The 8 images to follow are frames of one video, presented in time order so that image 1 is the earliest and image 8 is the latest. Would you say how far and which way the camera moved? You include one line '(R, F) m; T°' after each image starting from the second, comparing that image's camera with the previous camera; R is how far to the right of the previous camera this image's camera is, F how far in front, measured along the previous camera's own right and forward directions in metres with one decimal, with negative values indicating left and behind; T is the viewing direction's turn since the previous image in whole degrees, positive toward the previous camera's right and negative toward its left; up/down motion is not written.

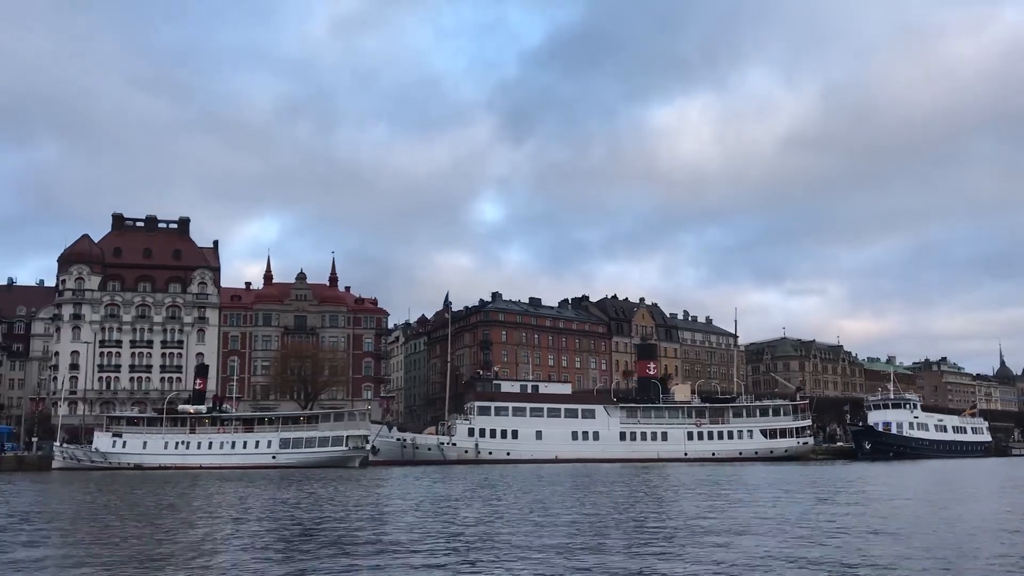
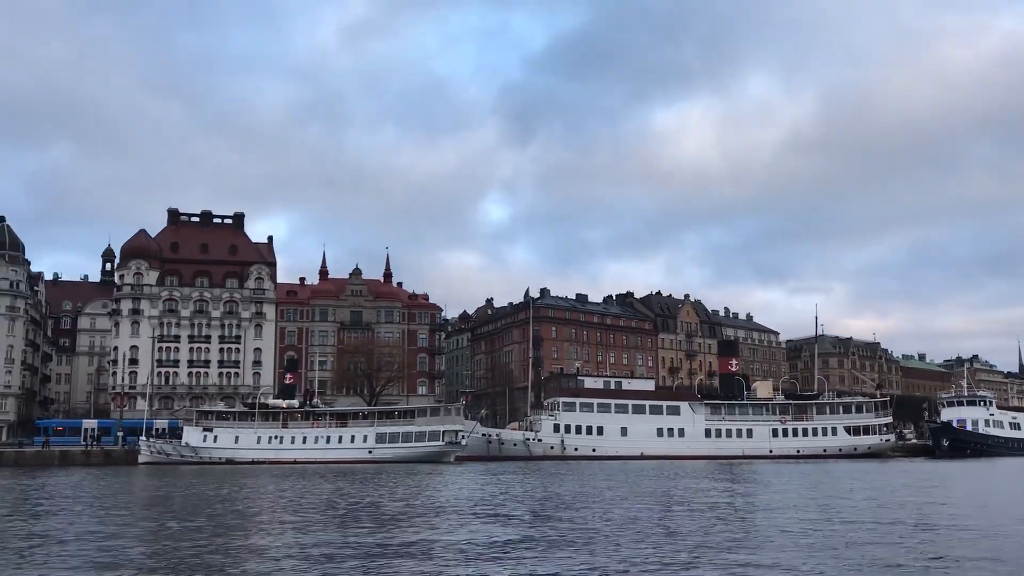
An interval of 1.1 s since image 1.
(-6.5, +0.4) m; -1°
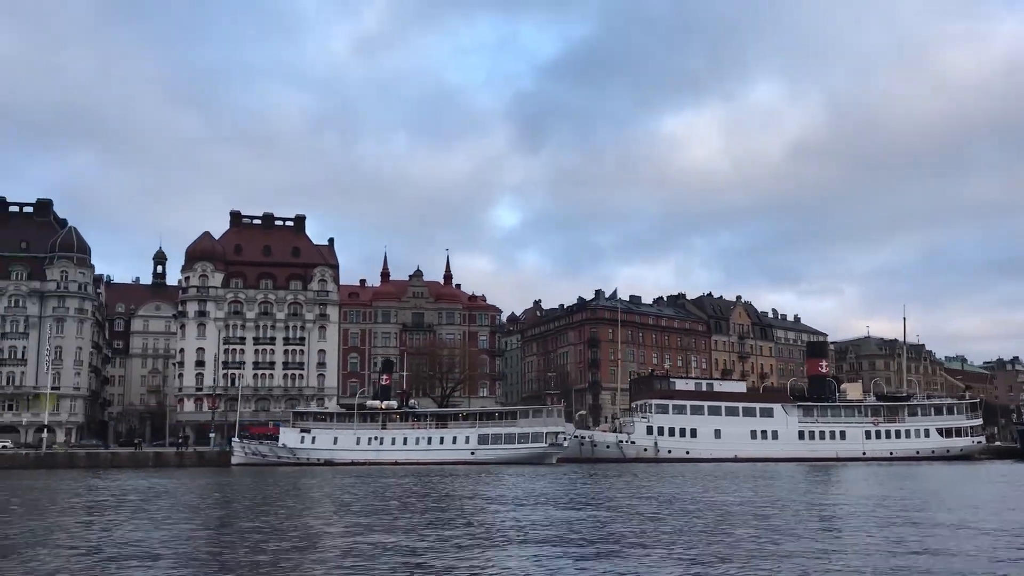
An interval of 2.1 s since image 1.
(-6.5, +0.3) m; -1°
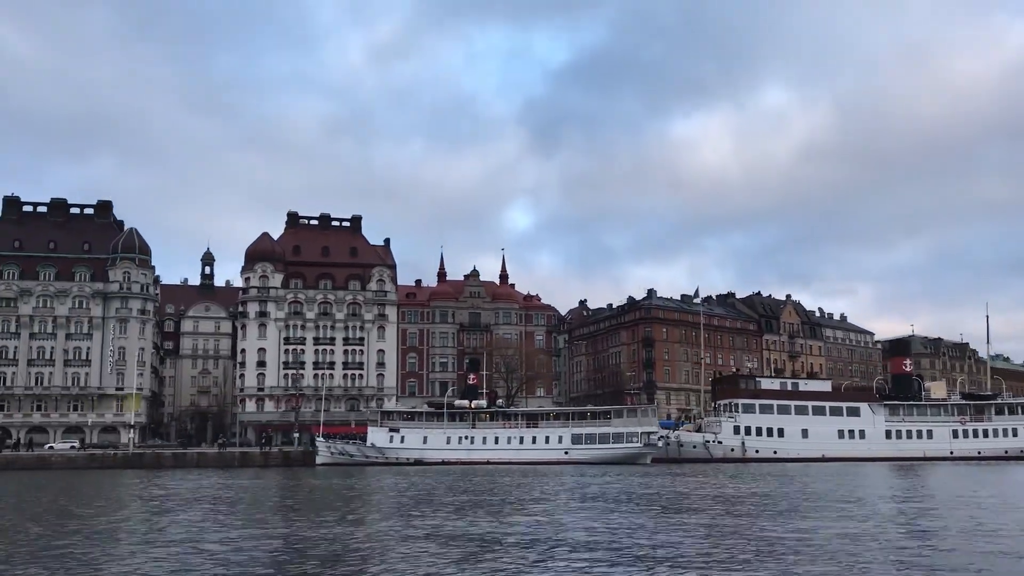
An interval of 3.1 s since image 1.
(-5.6, +0.3) m; -1°
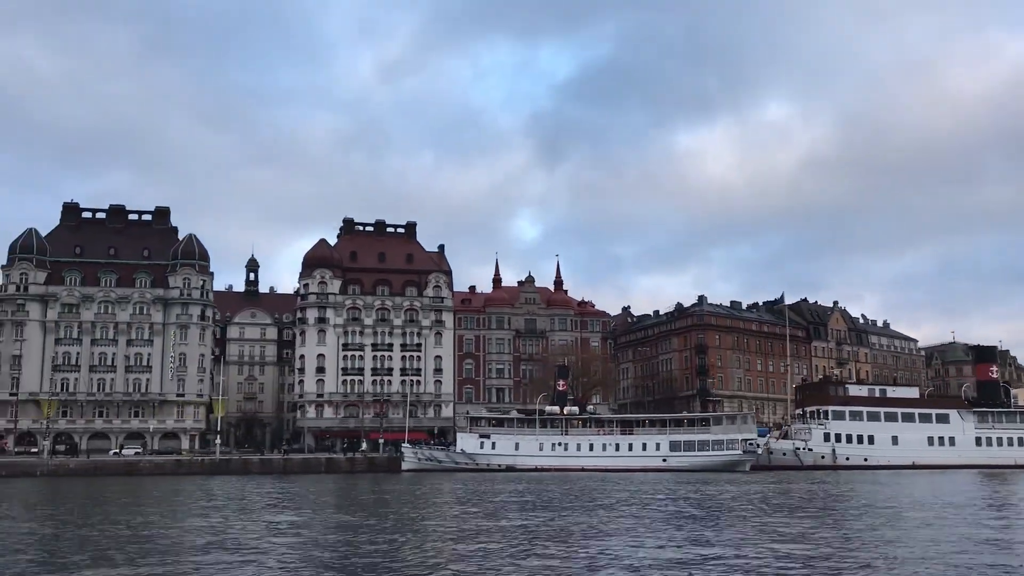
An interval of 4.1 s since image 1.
(-6.4, +0.3) m; -1°
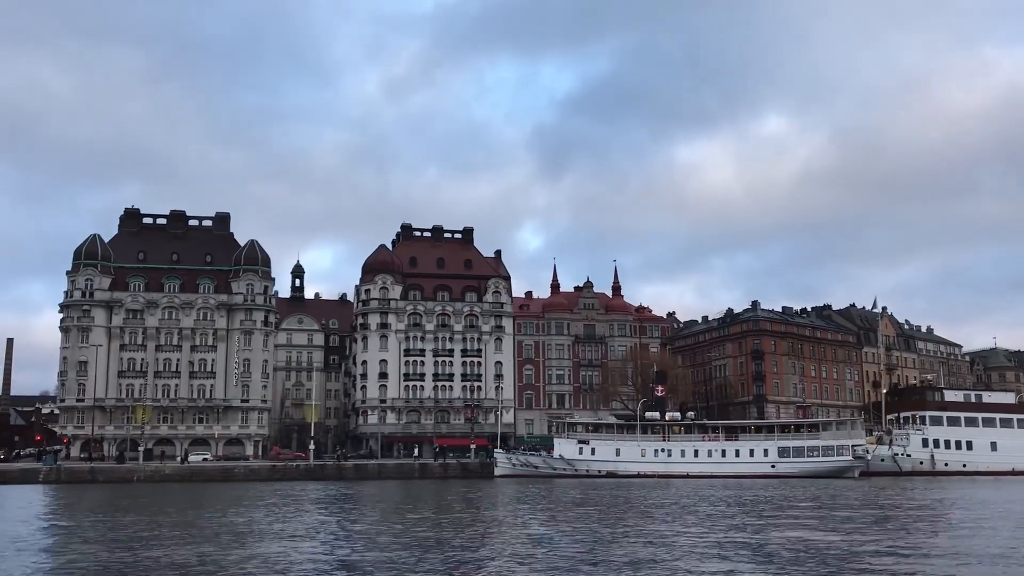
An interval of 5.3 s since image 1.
(-7.2, +0.3) m; 0°
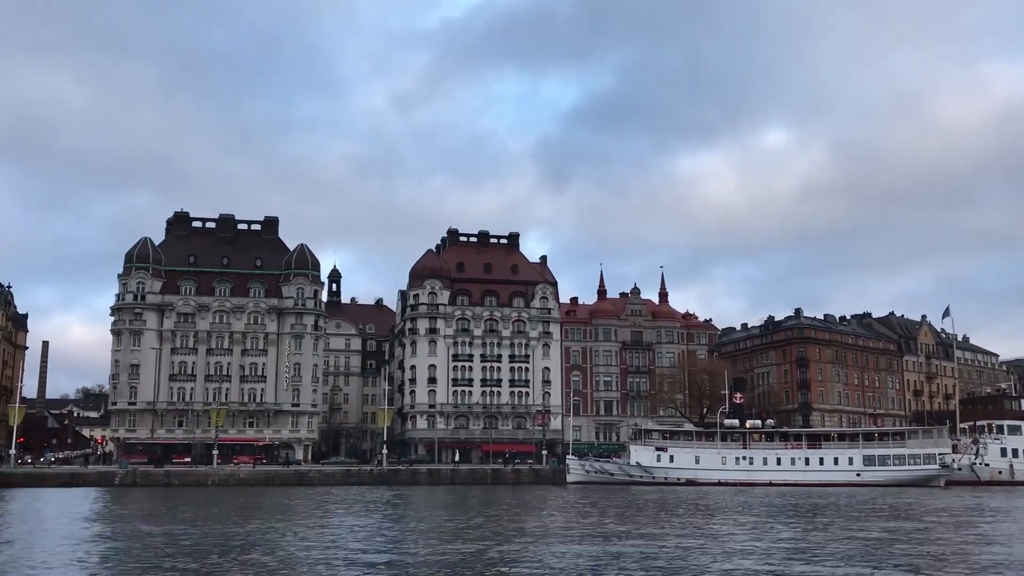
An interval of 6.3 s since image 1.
(-5.6, +0.3) m; 0°
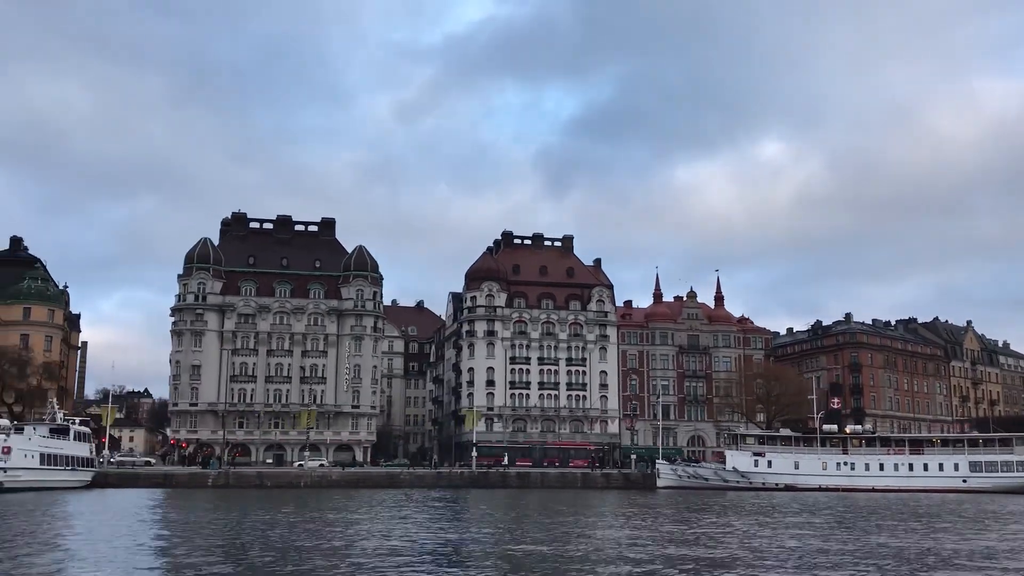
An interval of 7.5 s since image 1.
(-7.3, +0.4) m; 0°
